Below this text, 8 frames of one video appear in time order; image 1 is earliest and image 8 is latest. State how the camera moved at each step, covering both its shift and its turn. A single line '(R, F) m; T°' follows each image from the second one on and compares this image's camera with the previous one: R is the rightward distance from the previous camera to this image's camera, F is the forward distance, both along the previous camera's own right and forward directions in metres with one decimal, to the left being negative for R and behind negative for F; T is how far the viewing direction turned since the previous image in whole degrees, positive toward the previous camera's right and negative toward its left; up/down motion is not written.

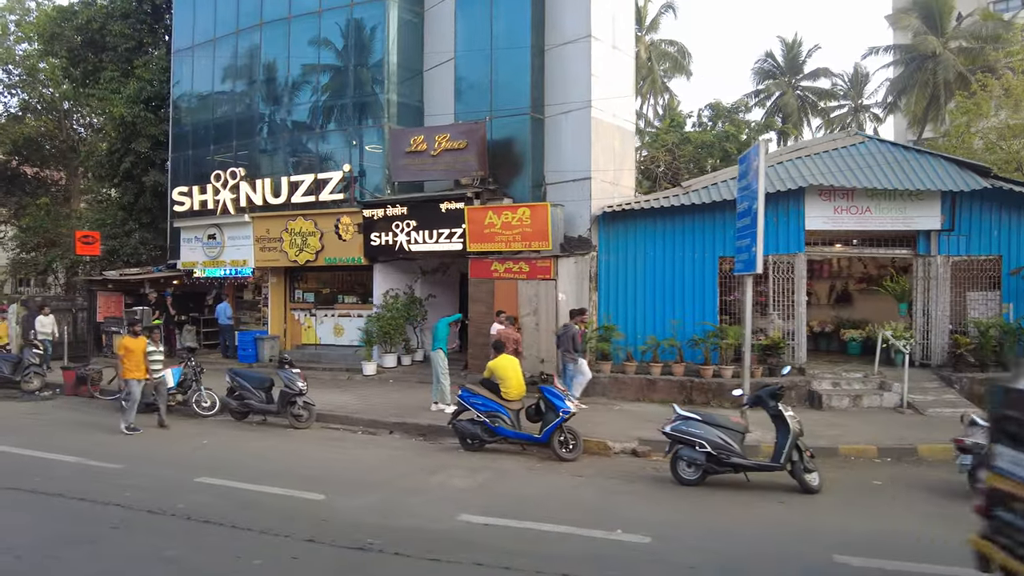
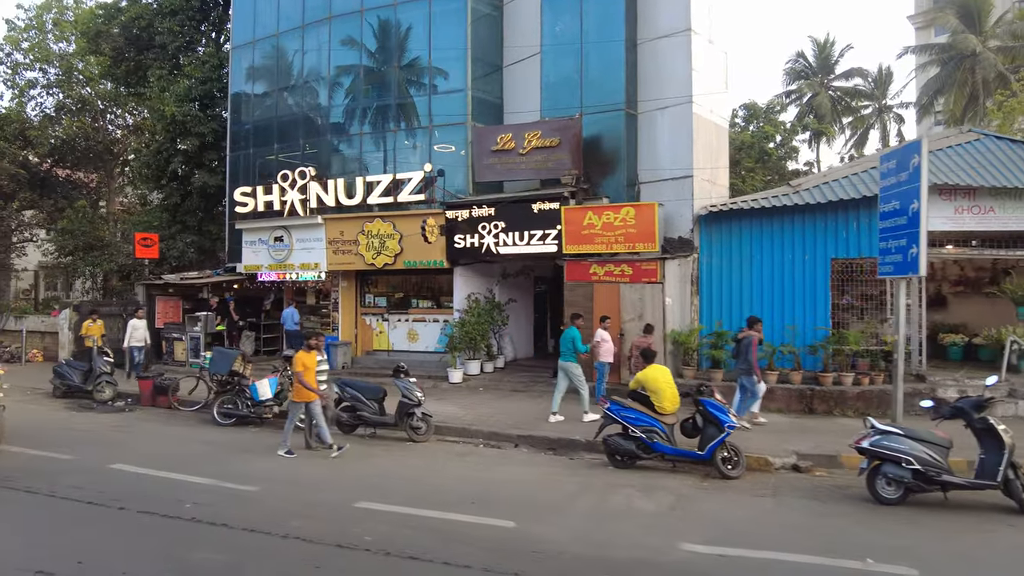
(-2.2, +0.7) m; 0°
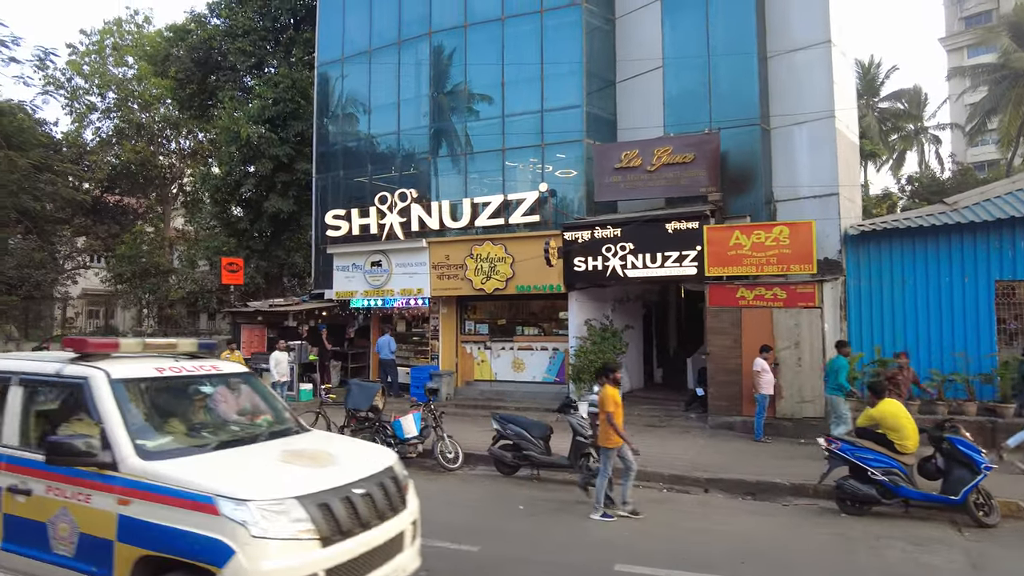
(-2.7, +0.9) m; 0°
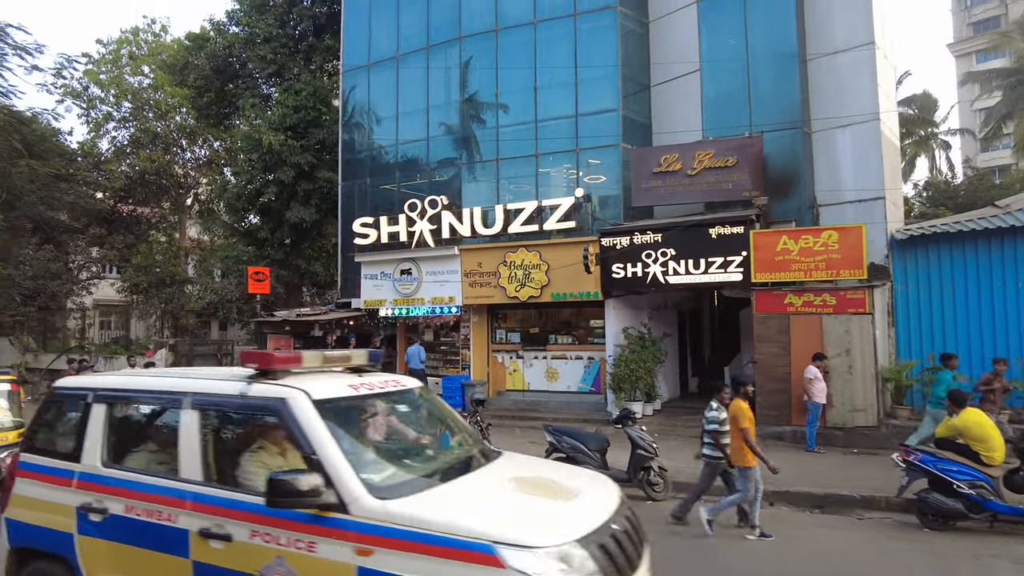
(-0.8, +0.3) m; 0°
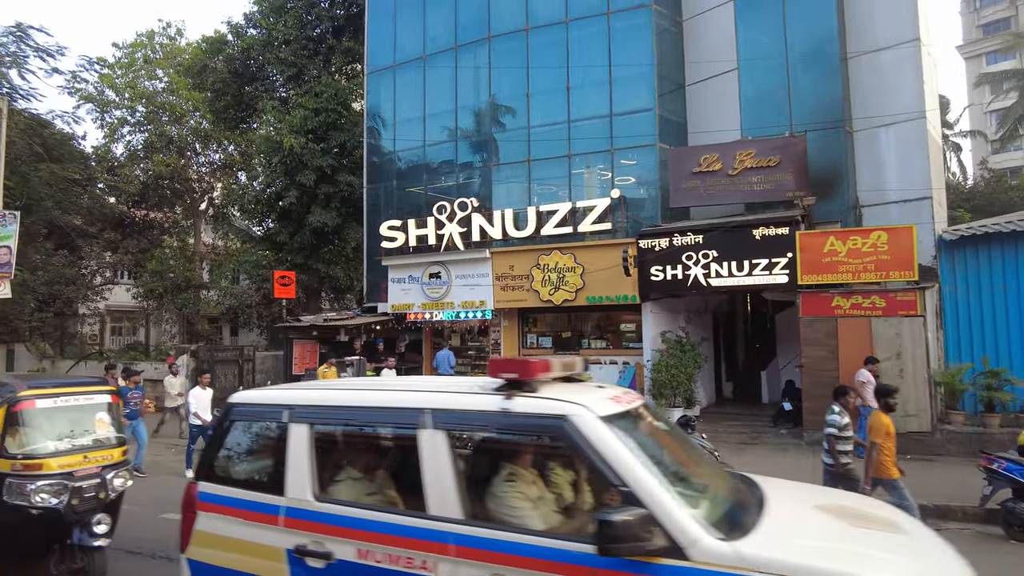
(-0.7, +0.3) m; 0°
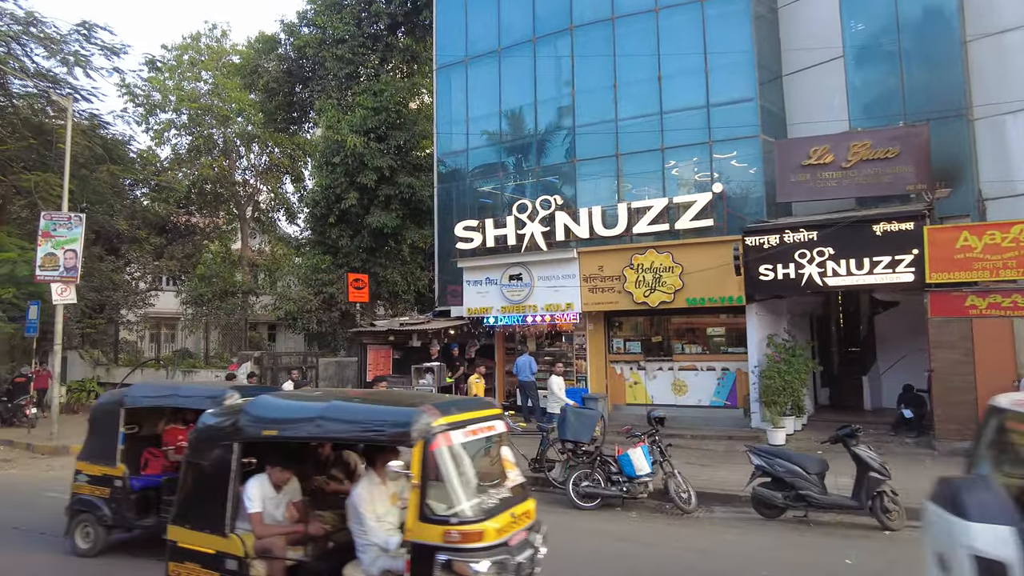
(-1.7, +0.7) m; -1°
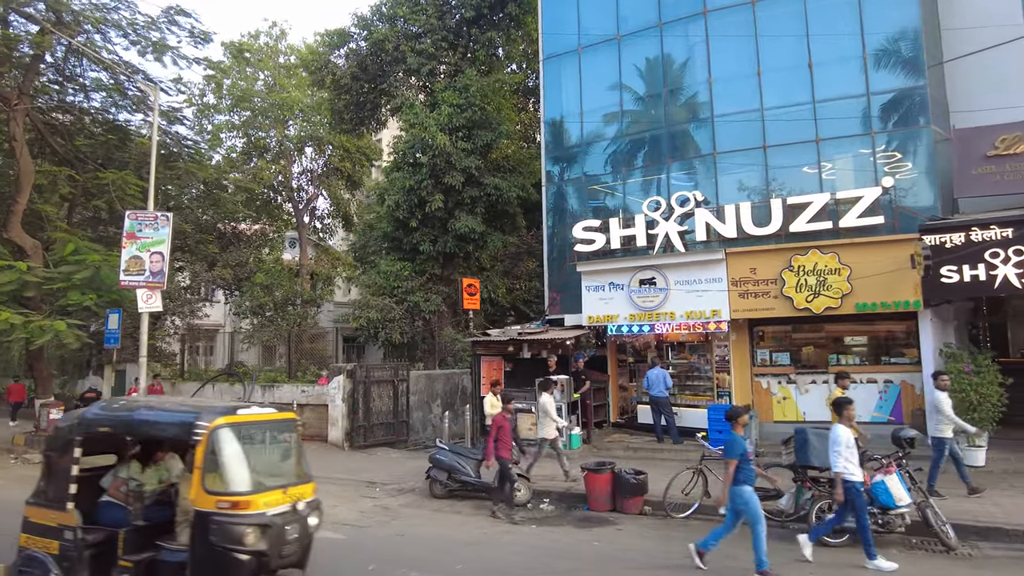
(-2.9, +1.3) m; 0°
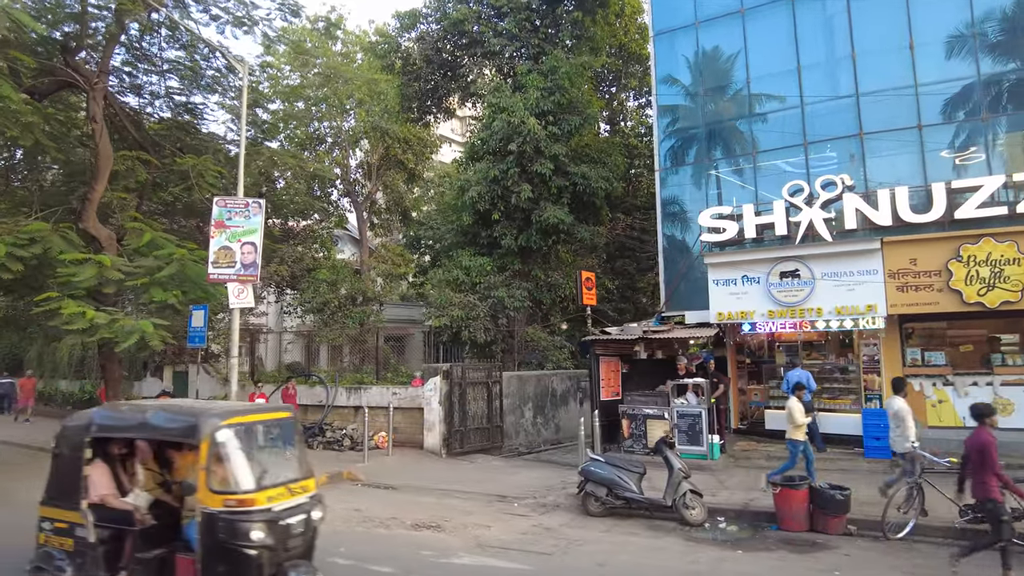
(-2.4, +1.2) m; 0°
